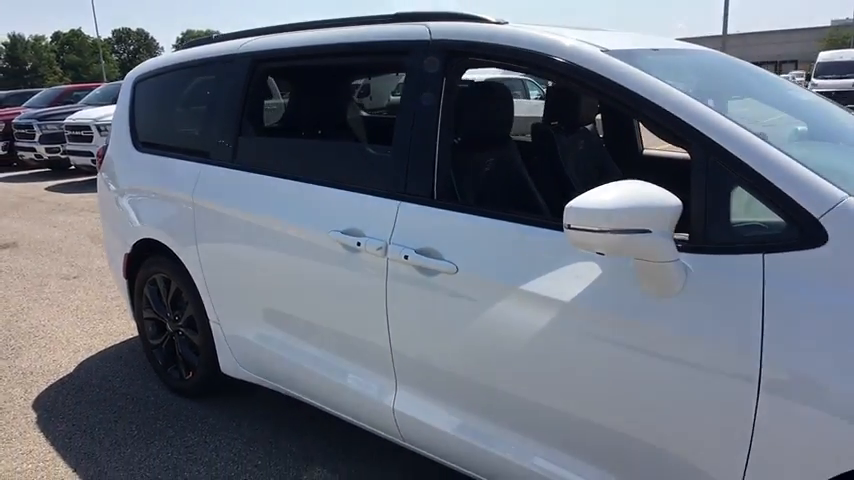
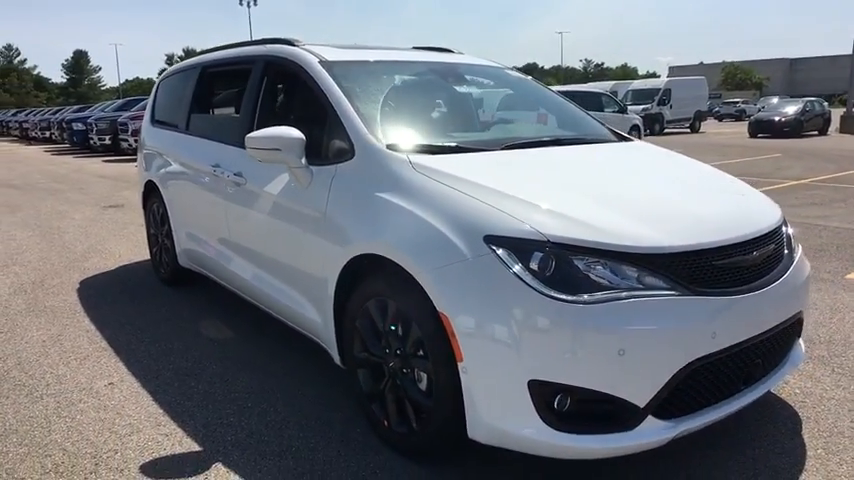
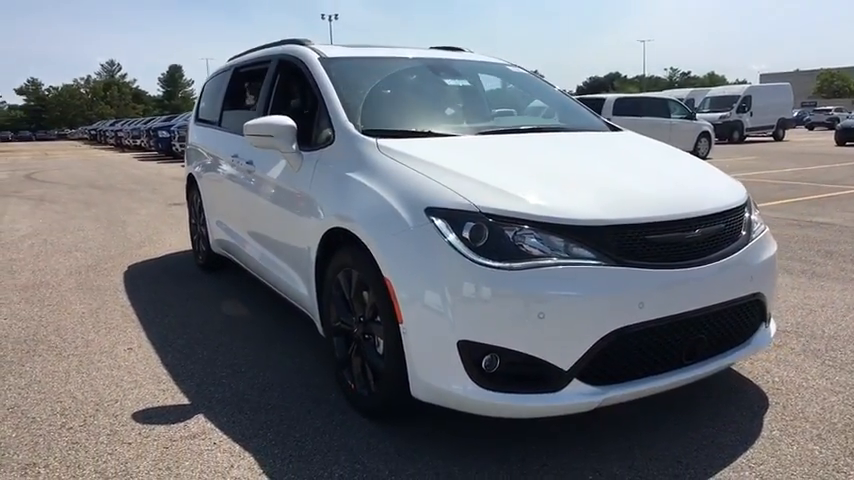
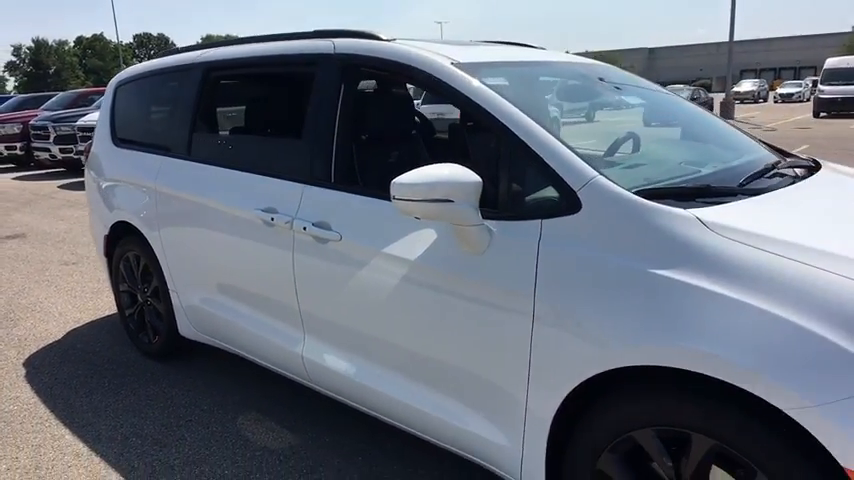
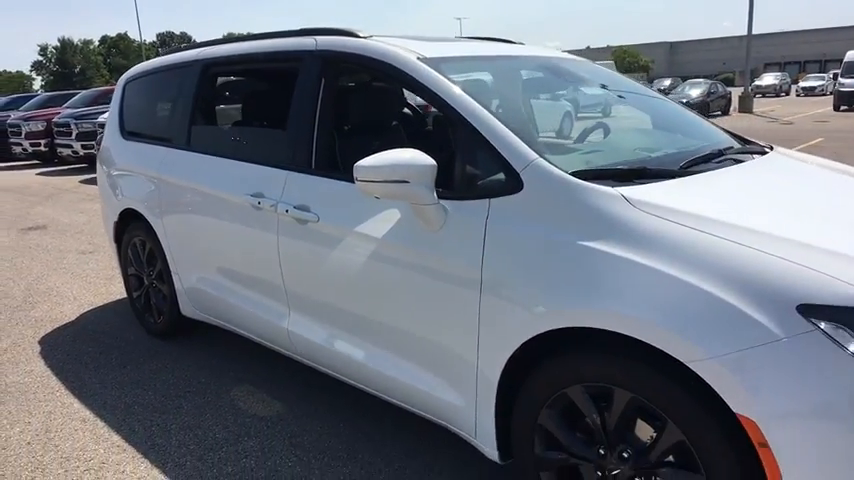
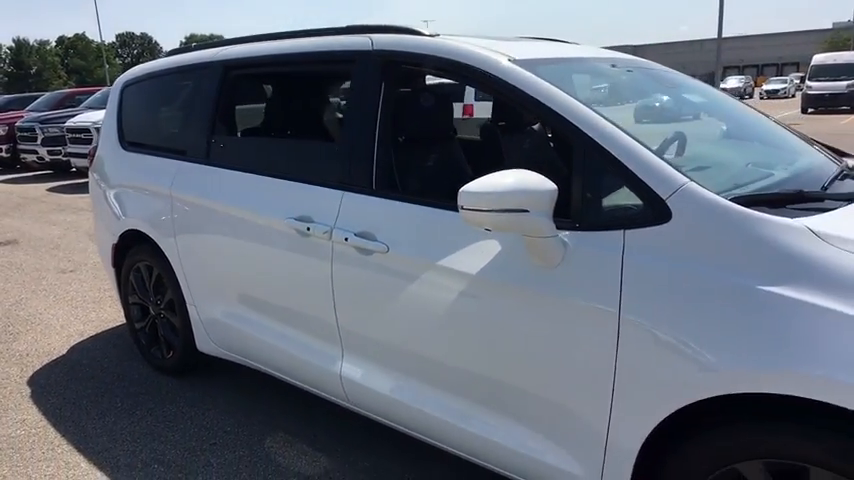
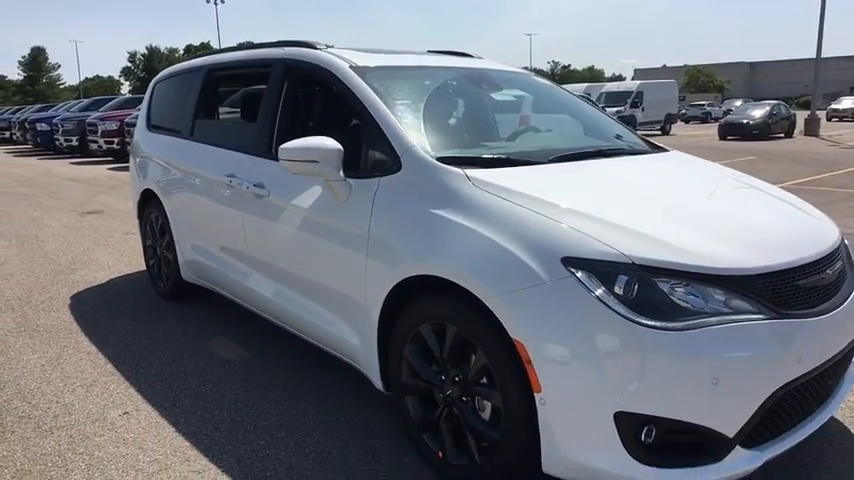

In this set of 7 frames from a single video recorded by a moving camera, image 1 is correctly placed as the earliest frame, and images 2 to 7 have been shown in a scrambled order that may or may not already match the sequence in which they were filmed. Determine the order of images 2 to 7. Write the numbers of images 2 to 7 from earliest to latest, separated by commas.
6, 4, 5, 7, 2, 3
